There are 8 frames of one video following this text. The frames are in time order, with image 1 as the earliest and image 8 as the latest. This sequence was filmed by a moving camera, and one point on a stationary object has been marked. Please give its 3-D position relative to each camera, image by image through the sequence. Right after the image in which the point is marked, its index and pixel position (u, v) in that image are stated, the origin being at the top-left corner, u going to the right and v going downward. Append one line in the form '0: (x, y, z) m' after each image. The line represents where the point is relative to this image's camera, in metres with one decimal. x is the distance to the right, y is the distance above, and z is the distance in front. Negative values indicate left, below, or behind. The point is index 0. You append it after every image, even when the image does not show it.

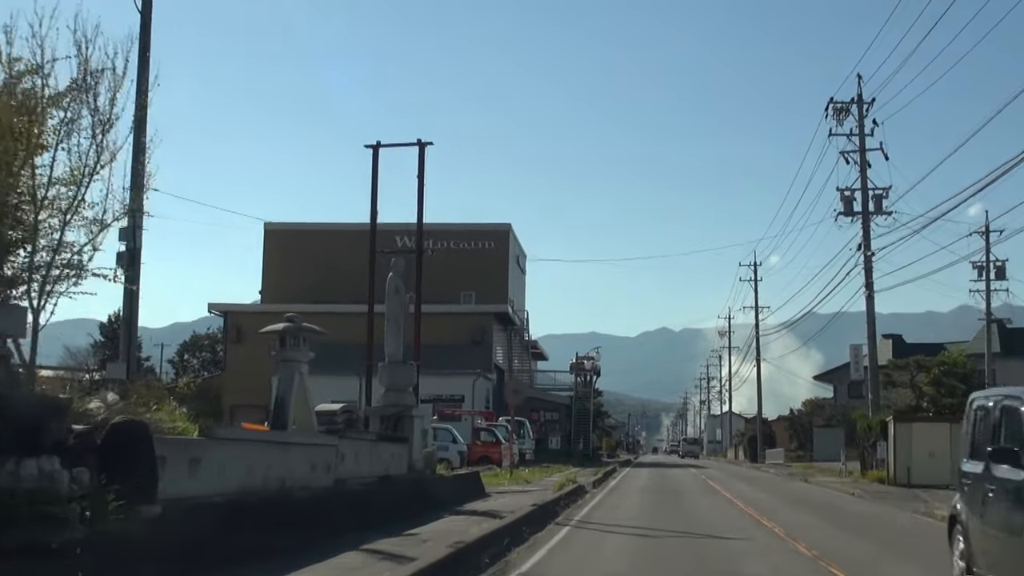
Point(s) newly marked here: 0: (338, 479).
0: (-2.0, -2.2, +14.9) m
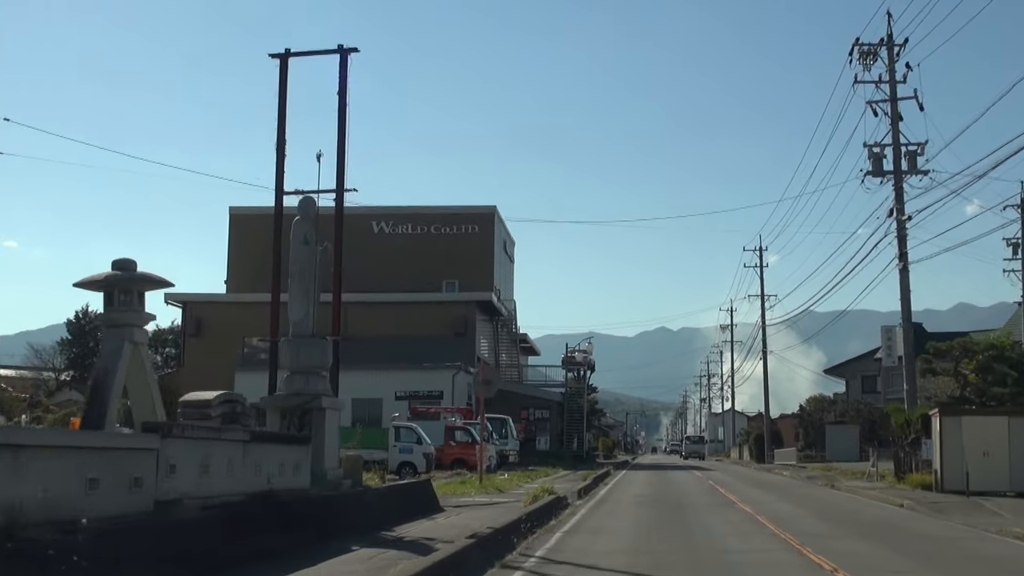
0: (-2.6, -1.6, +9.7) m
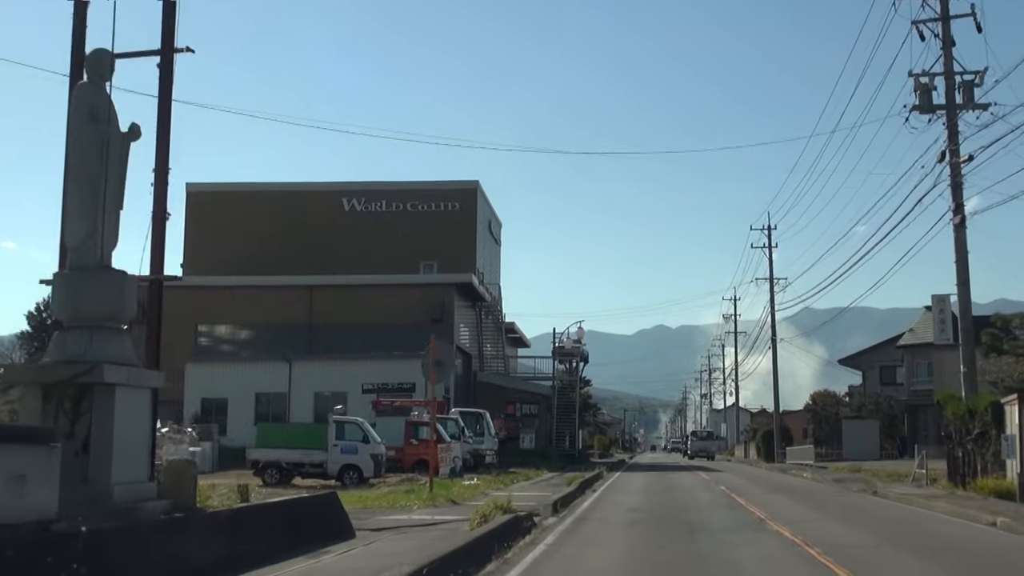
0: (-3.2, -0.9, +3.9) m
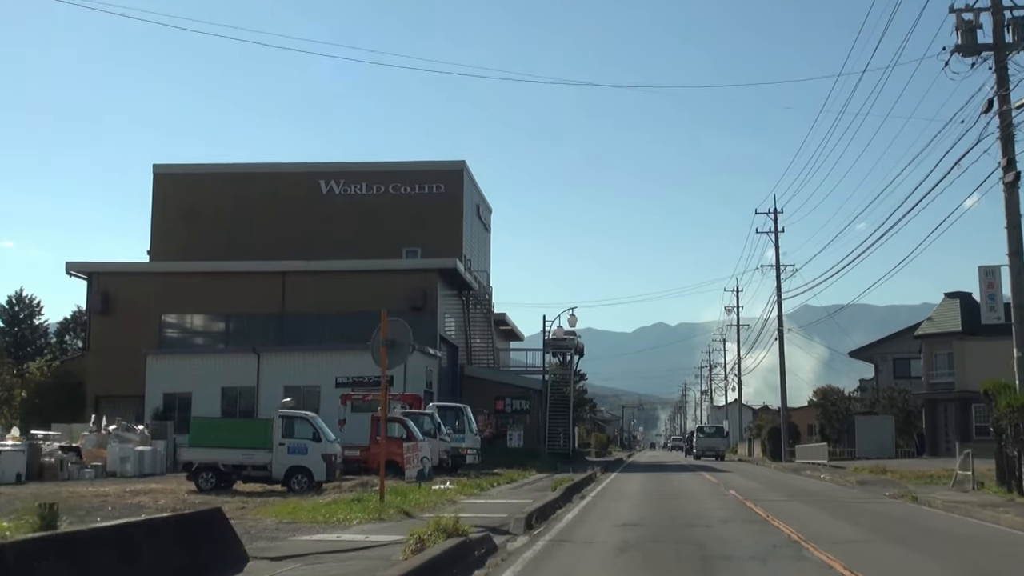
0: (-3.6, -0.4, +0.2) m
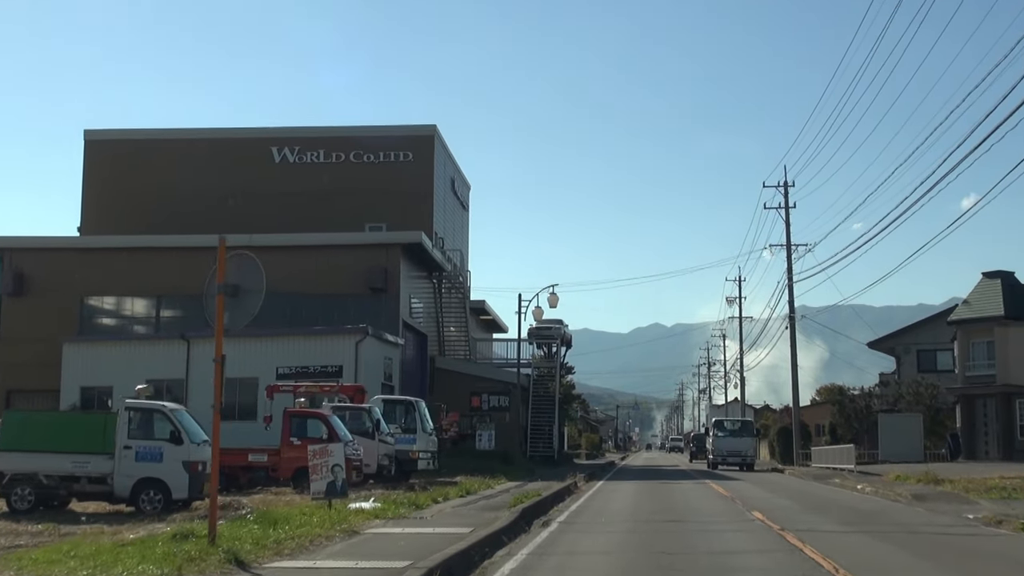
0: (-4.3, +0.3, -6.1) m
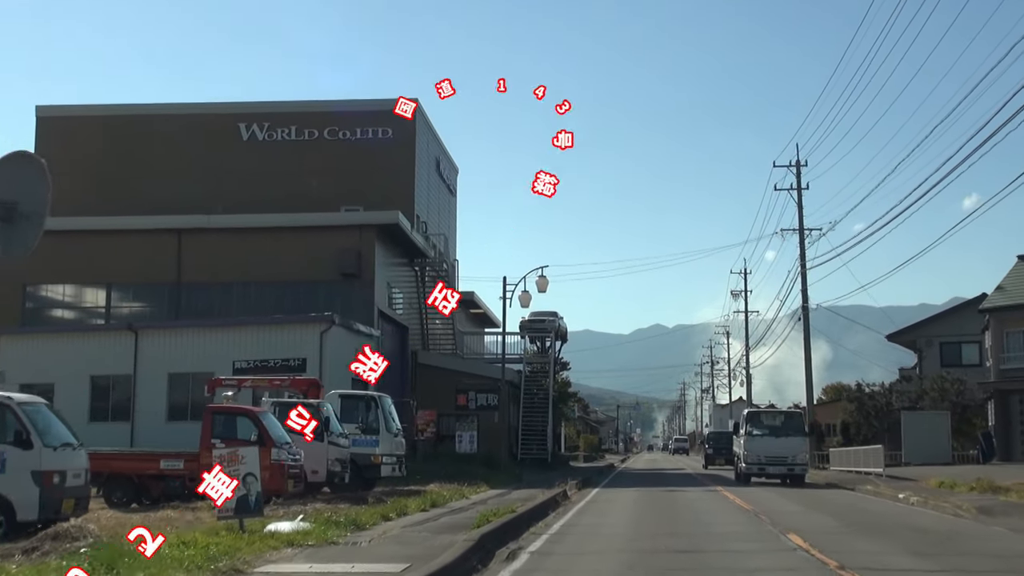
0: (-4.7, +0.7, -10.0) m
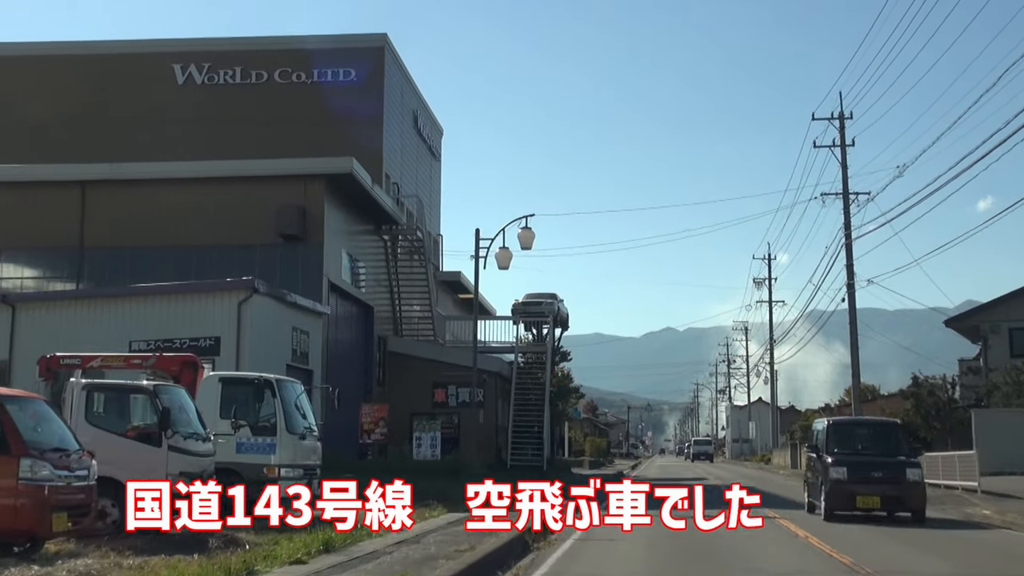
0: (-5.5, +1.6, -17.3) m
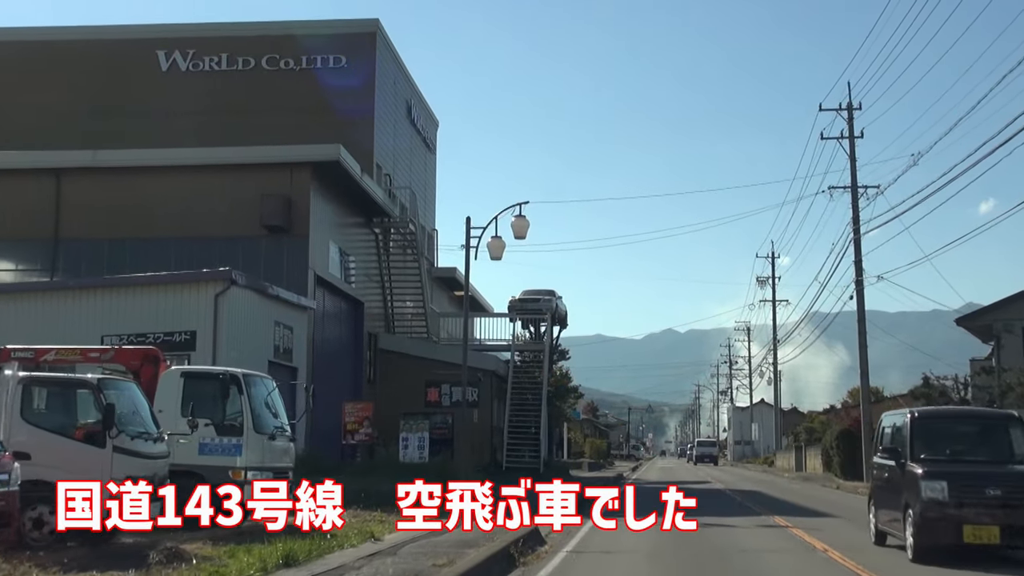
0: (-5.6, +1.8, -18.6) m
